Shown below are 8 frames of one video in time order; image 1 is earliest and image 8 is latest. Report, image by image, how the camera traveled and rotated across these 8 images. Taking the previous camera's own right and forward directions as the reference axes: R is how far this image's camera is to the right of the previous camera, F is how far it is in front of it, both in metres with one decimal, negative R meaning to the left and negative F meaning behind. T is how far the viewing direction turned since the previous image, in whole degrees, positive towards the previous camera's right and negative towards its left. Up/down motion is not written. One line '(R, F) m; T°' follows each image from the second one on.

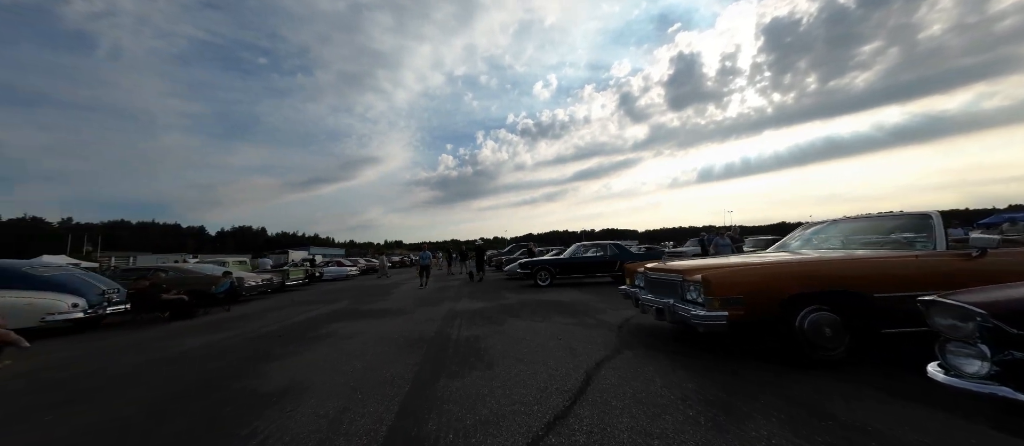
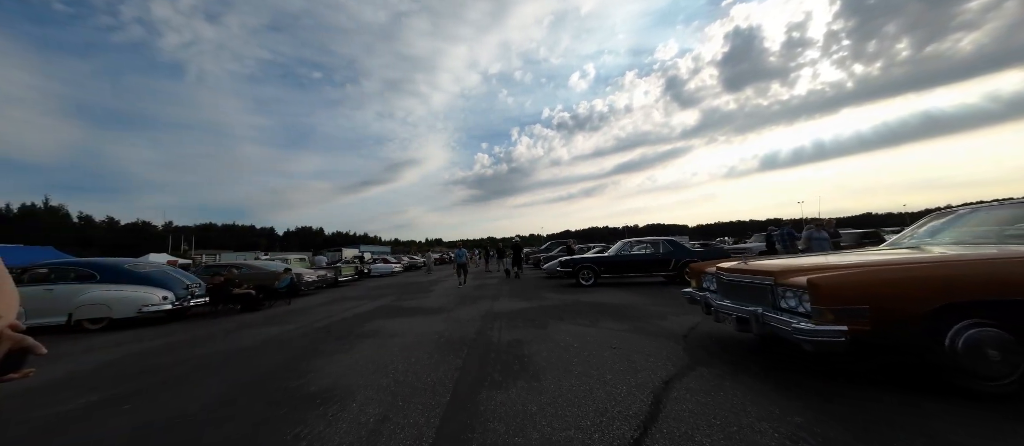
(-0.1, +0.4) m; -7°
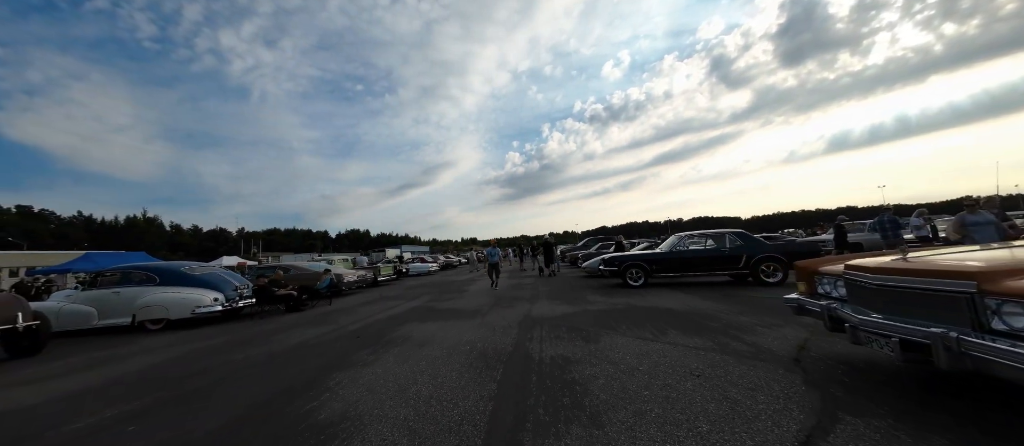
(-0.1, +0.8) m; -7°
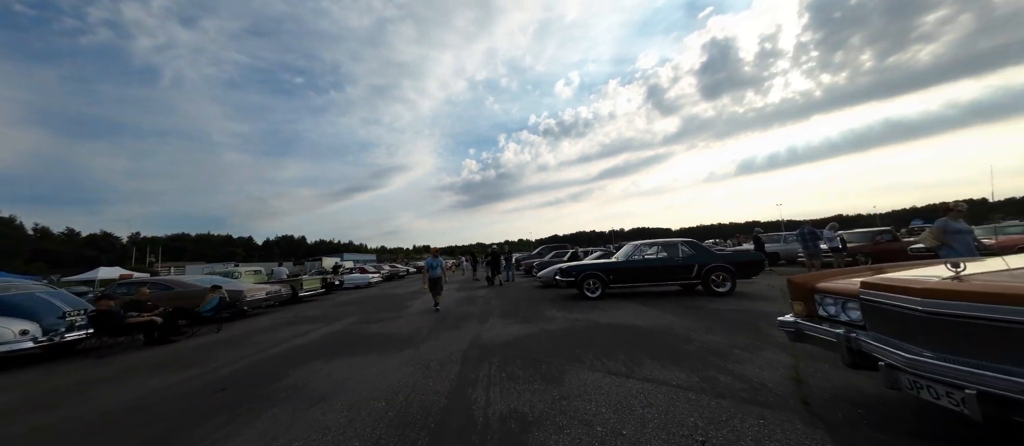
(+0.1, +1.1) m; +9°
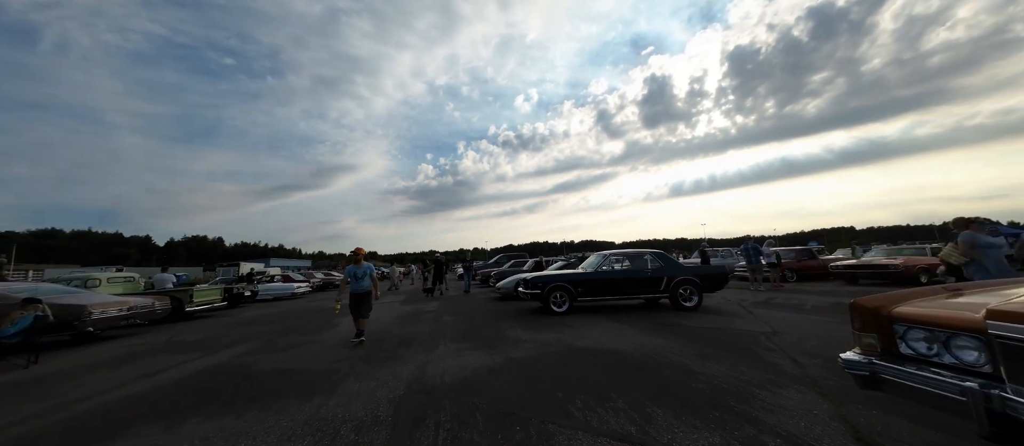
(-0.1, +1.3) m; +9°
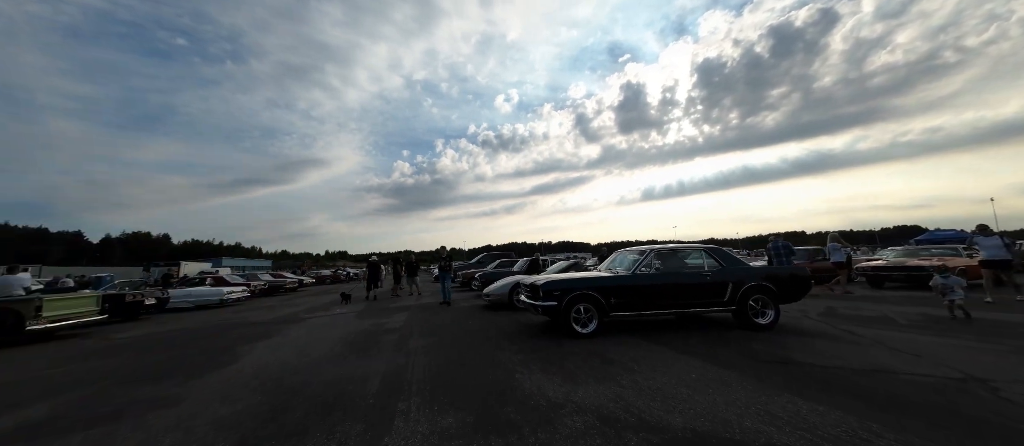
(-0.5, +2.7) m; +4°
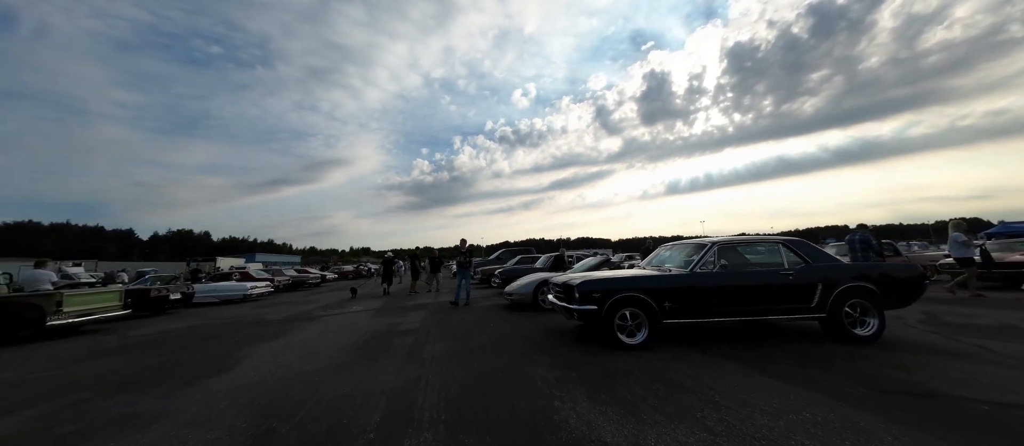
(-0.2, +0.9) m; -4°
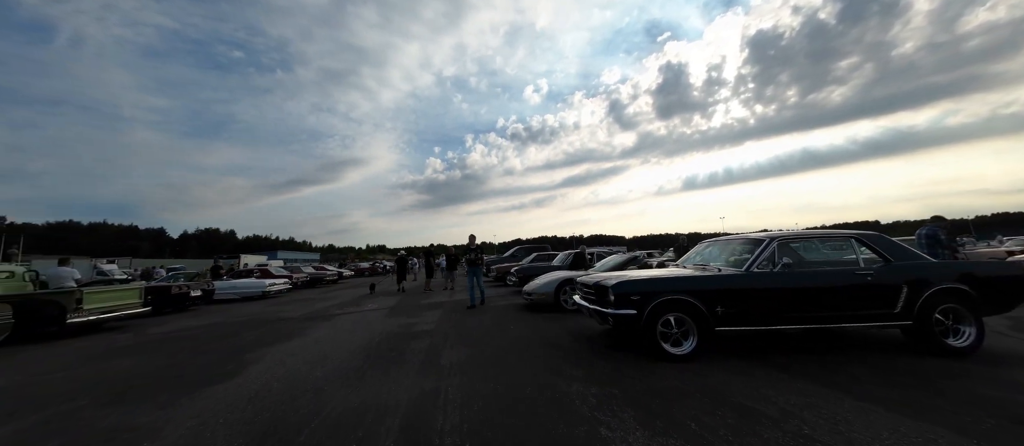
(-0.2, +0.5) m; -2°
